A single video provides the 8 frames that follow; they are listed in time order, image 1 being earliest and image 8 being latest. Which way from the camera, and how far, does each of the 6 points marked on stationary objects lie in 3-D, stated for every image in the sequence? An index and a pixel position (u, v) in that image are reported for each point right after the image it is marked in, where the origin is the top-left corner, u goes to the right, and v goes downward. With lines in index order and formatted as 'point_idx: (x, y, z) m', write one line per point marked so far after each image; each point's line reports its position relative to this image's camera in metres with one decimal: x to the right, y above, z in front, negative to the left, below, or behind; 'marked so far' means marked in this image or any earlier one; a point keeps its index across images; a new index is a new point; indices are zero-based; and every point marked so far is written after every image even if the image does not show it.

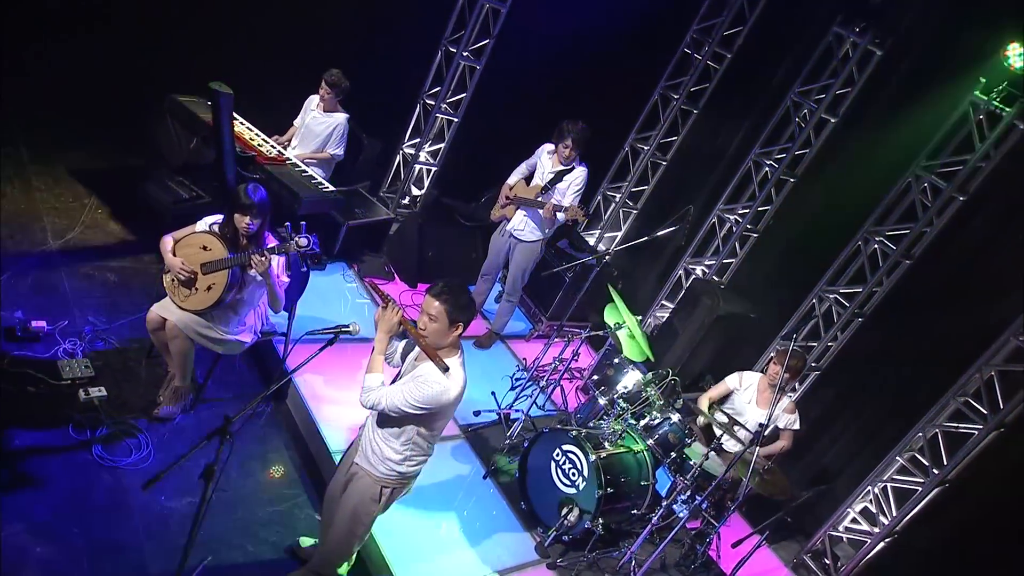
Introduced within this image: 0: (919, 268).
0: (+3.0, +0.1, +4.6) m
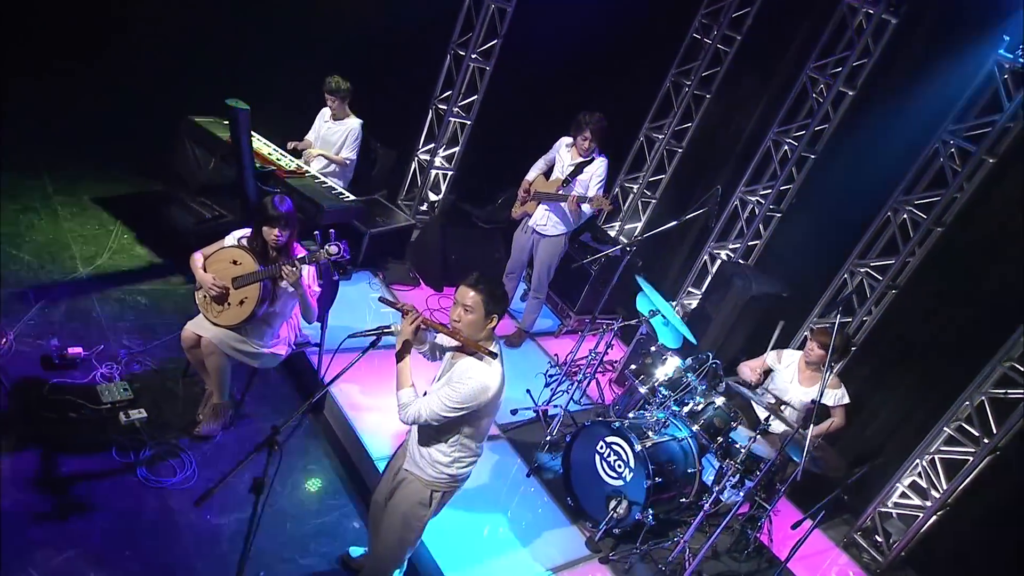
0: (+3.2, +0.4, +4.6) m
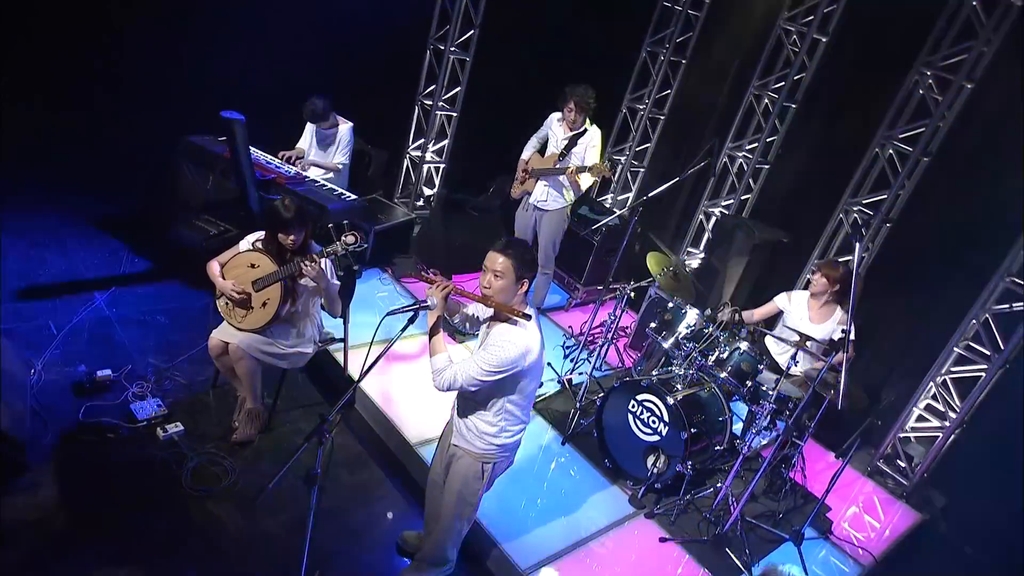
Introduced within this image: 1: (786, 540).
0: (+3.2, +0.9, +4.7) m
1: (+1.8, -1.7, +4.1) m
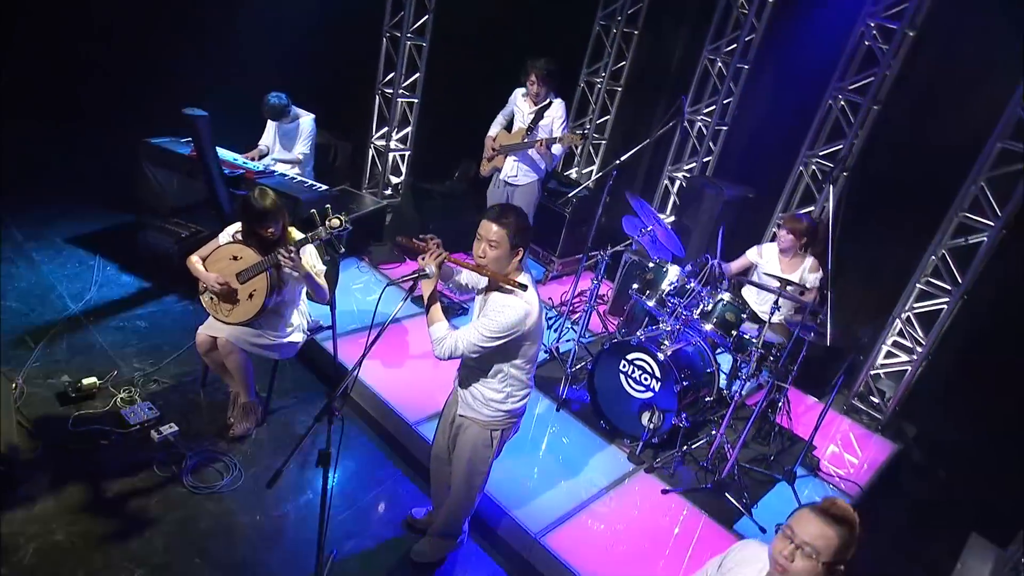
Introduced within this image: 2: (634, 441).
0: (+3.0, +1.4, +5.0) m
1: (+1.9, -1.3, +4.3) m
2: (+0.9, -1.1, +4.4) m
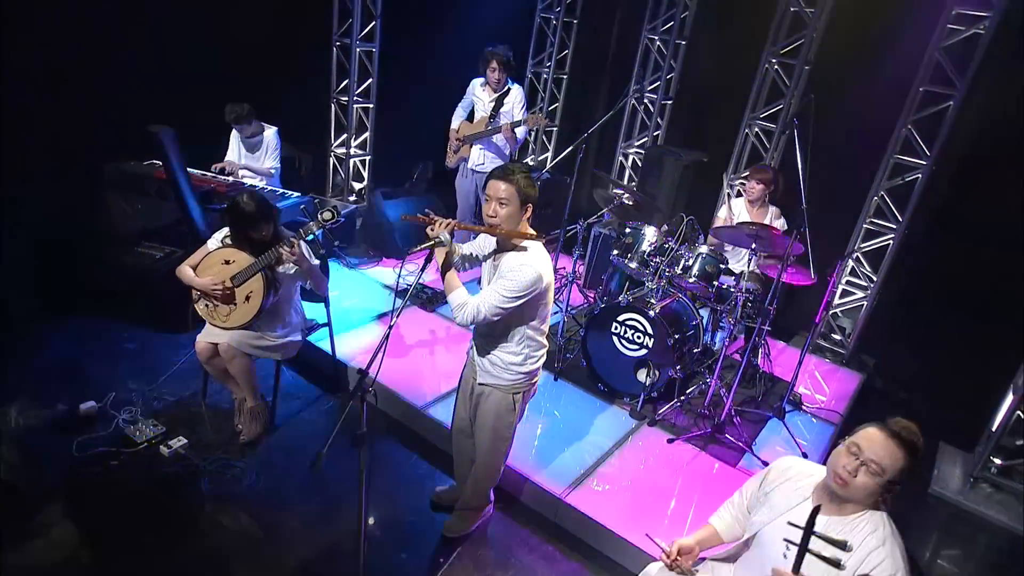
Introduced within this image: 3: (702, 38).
0: (+2.7, +1.9, +5.4) m
1: (+1.9, -0.9, +4.6) m
2: (+0.9, -0.8, +4.6) m
3: (+1.8, +2.4, +5.9) m
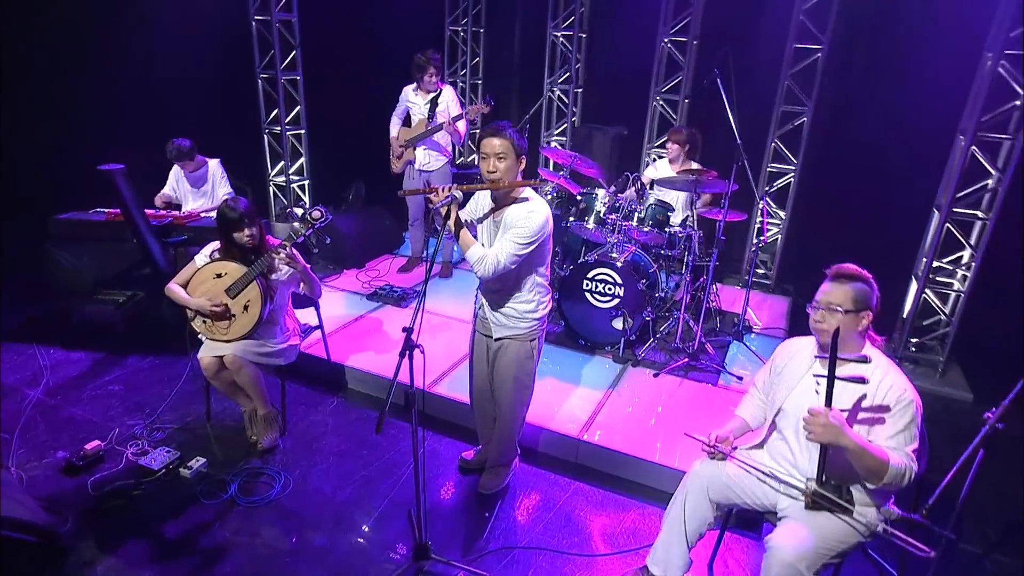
0: (+1.9, +2.4, +6.1) m
1: (+1.8, -0.4, +5.2) m
2: (+0.8, -0.5, +5.0) m
3: (+0.9, +2.7, +6.6) m
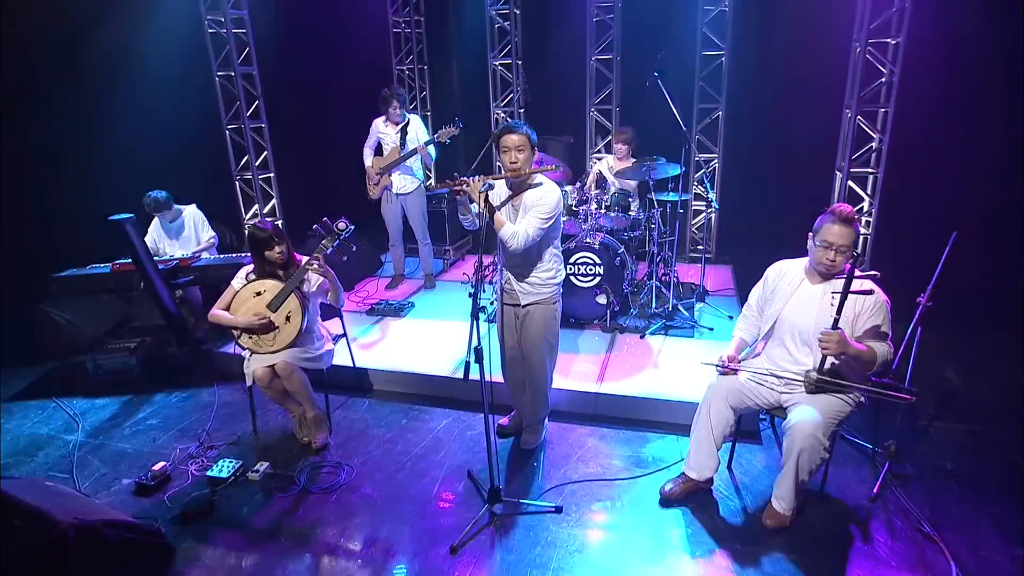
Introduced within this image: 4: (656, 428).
0: (+1.3, +2.6, +7.1) m
1: (+1.7, -0.1, +6.0) m
2: (+0.8, -0.3, +5.7) m
3: (+0.3, +2.8, +7.4) m
4: (+1.0, -1.0, +4.5) m
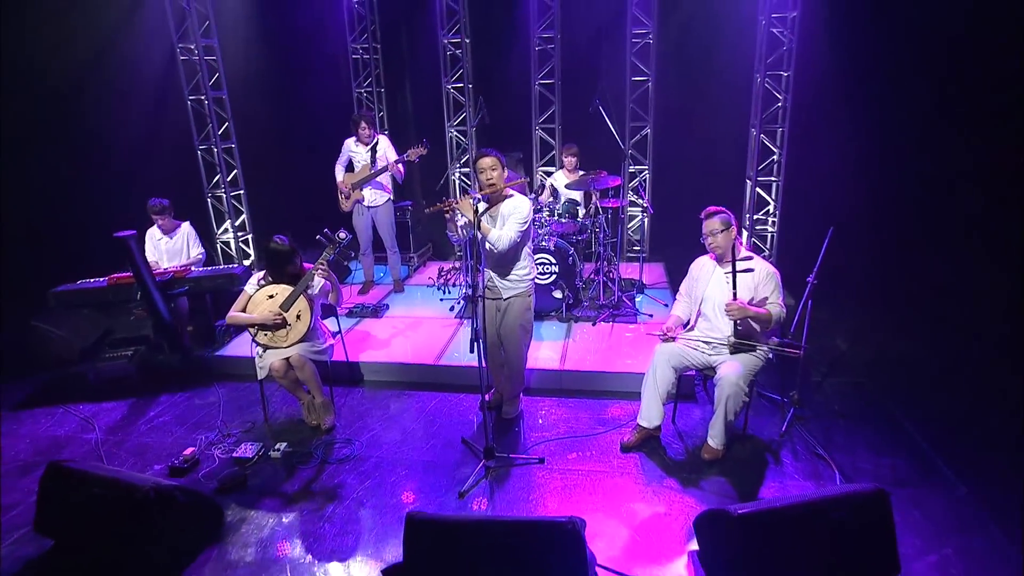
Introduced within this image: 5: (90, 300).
0: (+0.7, +2.7, +8.1) m
1: (+1.4, -0.1, +7.0) m
2: (+0.4, -0.3, +6.6) m
3: (-0.4, +2.7, +8.3) m
4: (+0.9, -0.9, +5.4) m
5: (-3.6, -0.1, +5.5) m
